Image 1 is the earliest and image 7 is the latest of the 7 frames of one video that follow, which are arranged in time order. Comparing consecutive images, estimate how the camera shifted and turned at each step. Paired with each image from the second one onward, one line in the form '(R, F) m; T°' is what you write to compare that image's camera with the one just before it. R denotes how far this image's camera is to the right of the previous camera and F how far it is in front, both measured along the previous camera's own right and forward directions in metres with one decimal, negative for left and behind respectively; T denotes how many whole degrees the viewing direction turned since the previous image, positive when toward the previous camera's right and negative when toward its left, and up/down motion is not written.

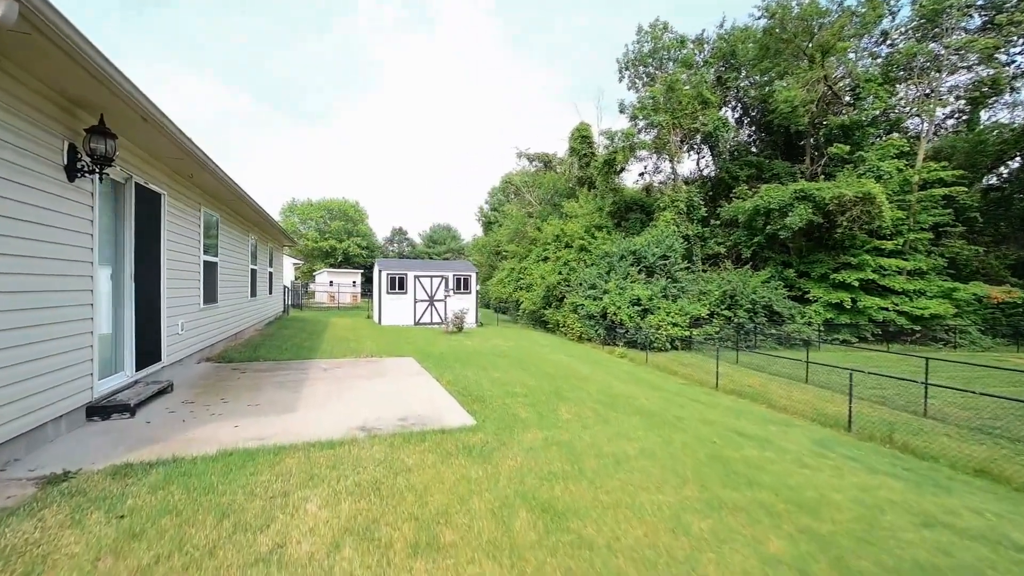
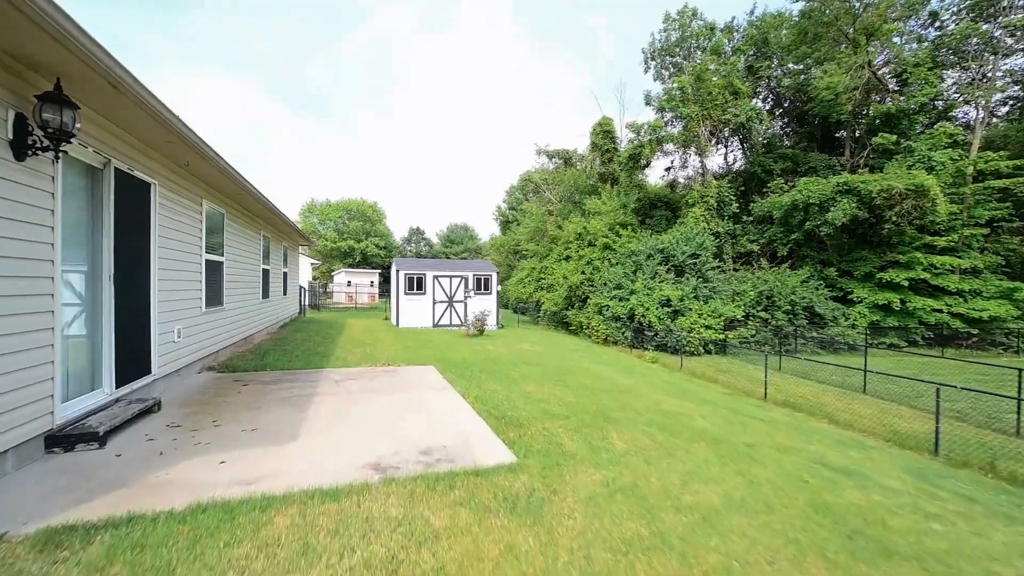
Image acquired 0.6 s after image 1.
(-0.2, +0.6) m; -2°
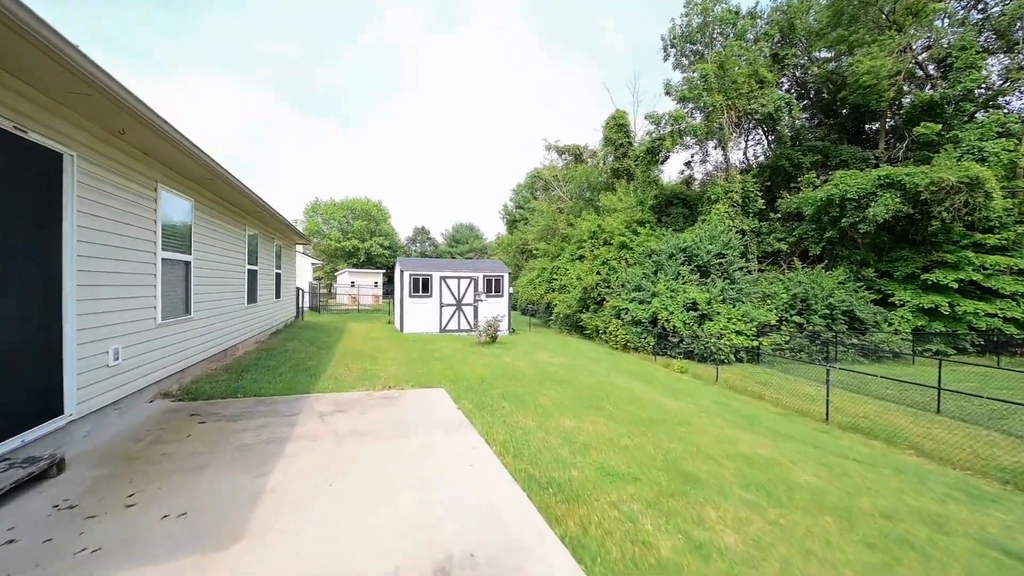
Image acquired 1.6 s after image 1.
(-0.3, +1.0) m; -1°
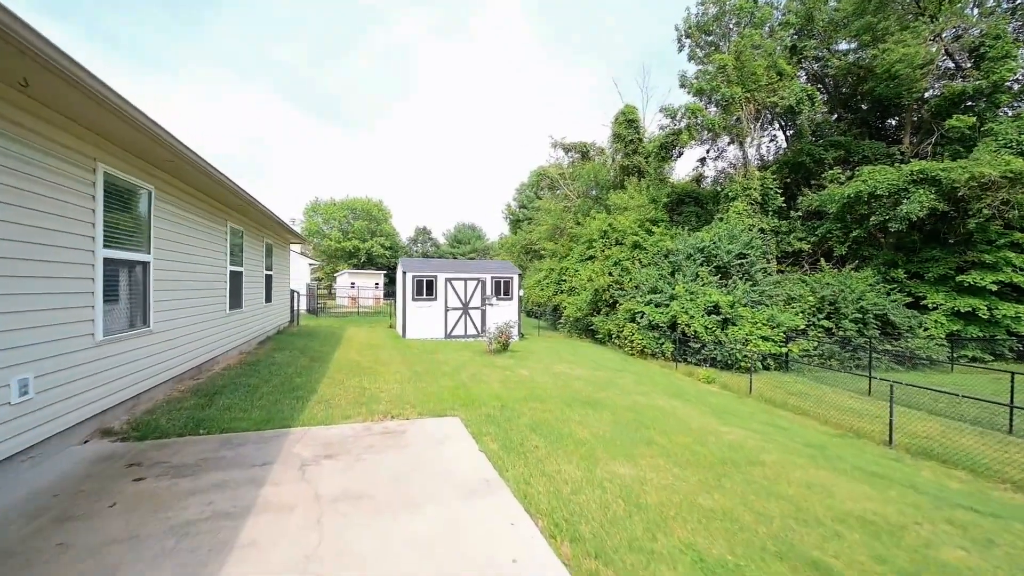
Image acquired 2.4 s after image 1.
(-0.3, +0.8) m; 0°
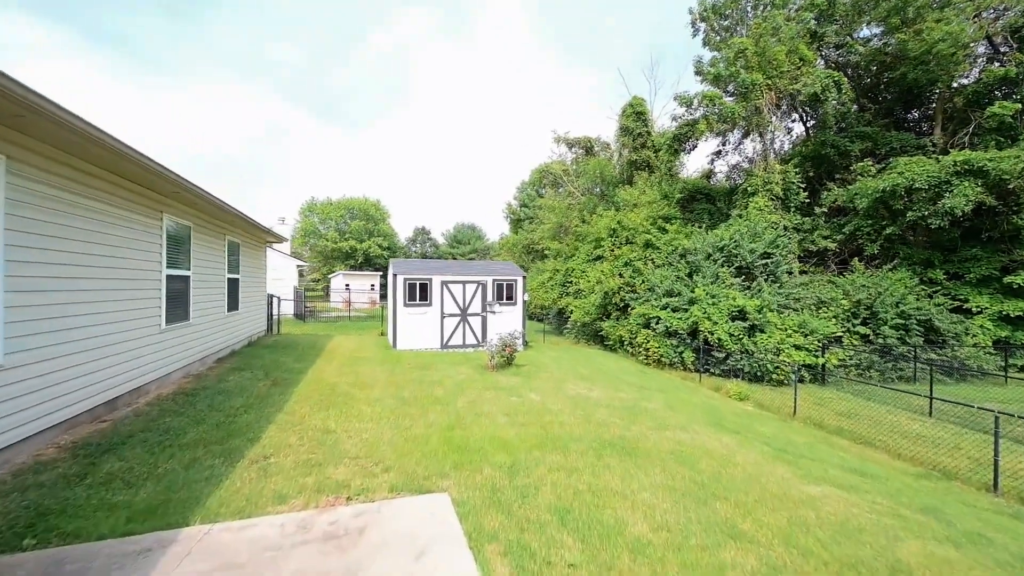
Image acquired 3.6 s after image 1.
(-0.1, +1.2) m; 0°
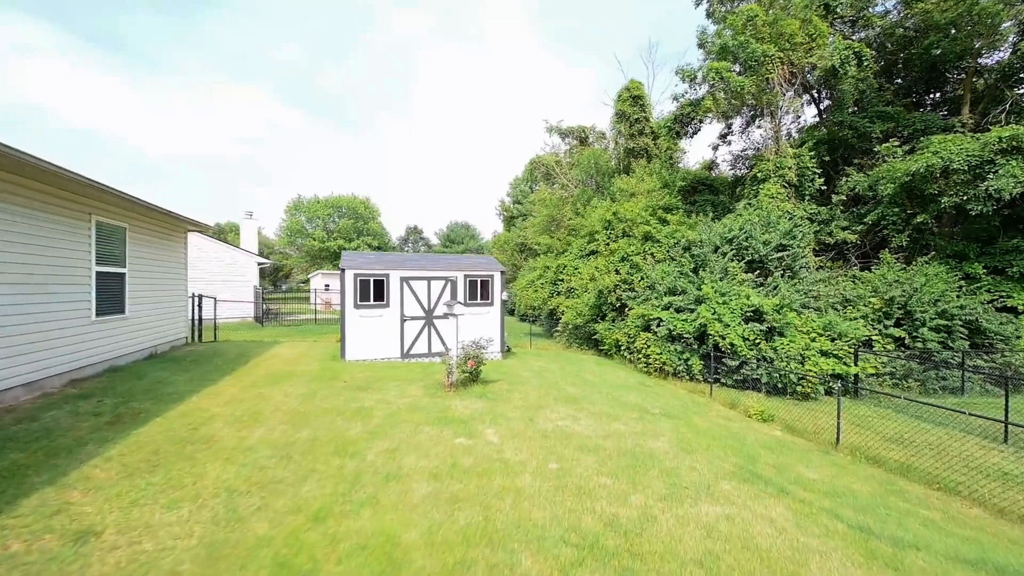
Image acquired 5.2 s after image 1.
(+0.5, +1.7) m; 0°
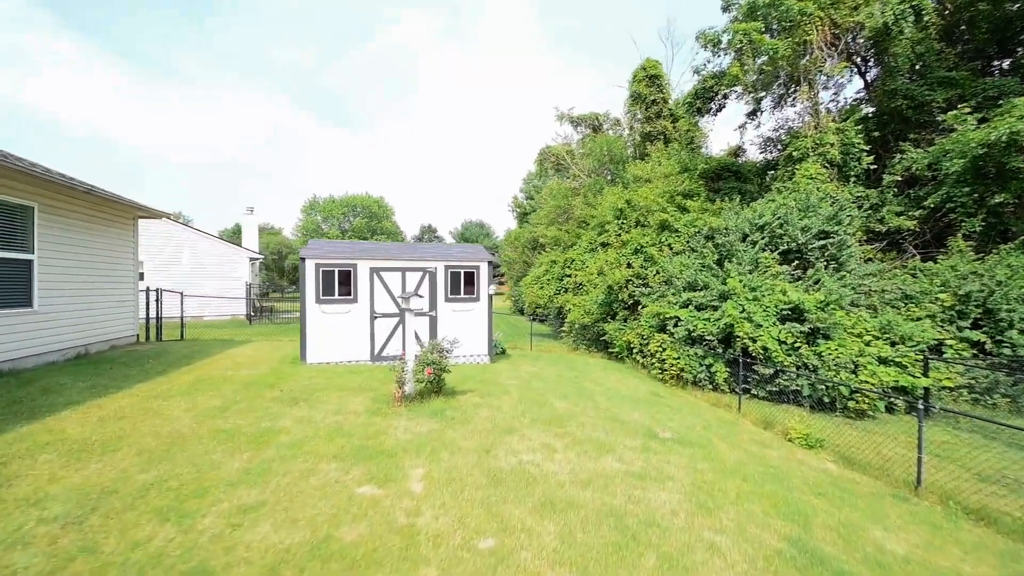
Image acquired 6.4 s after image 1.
(+0.6, +1.3) m; -3°
